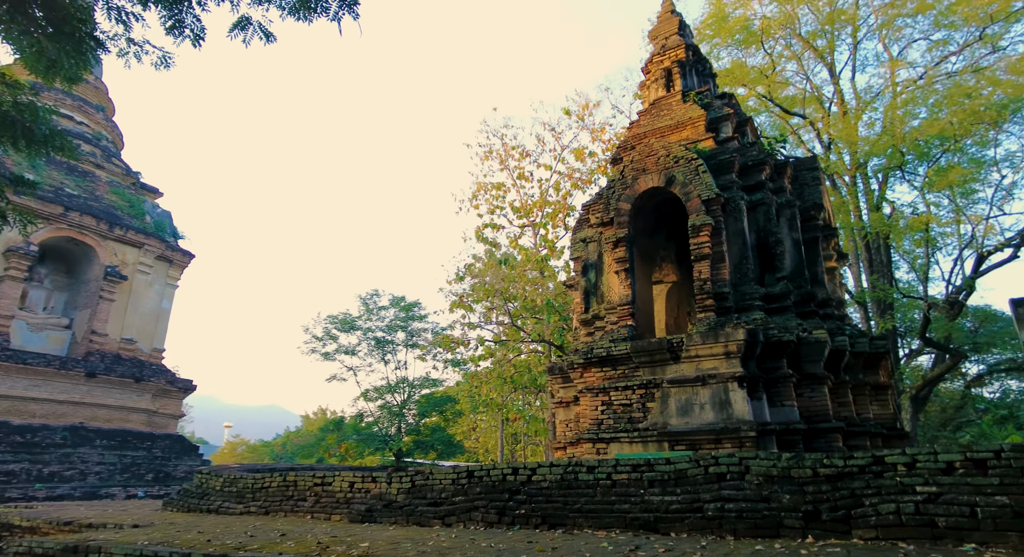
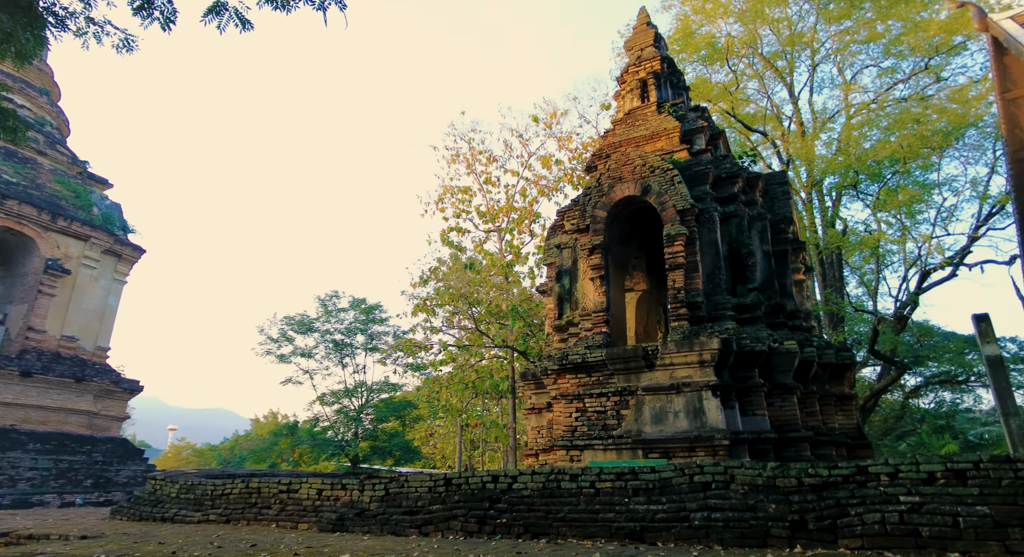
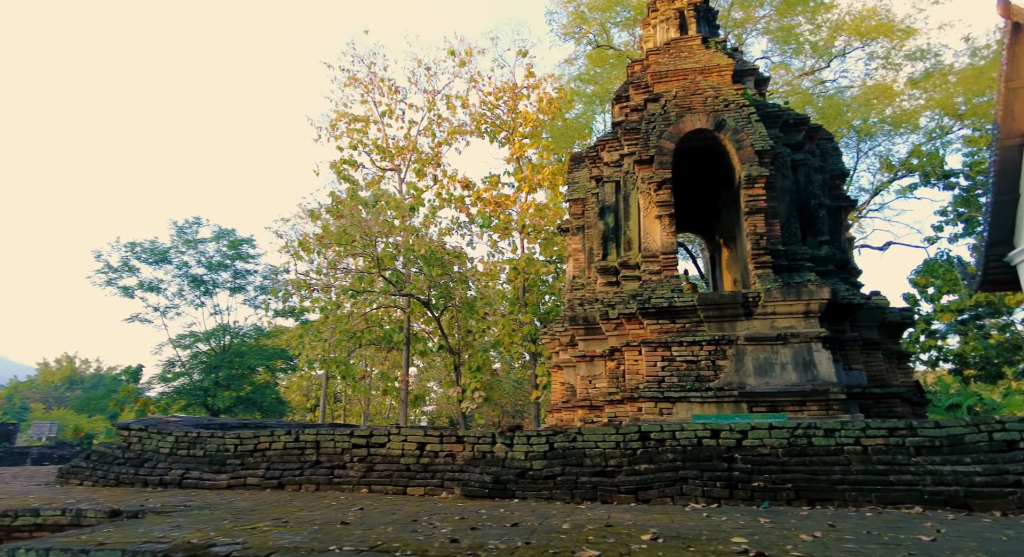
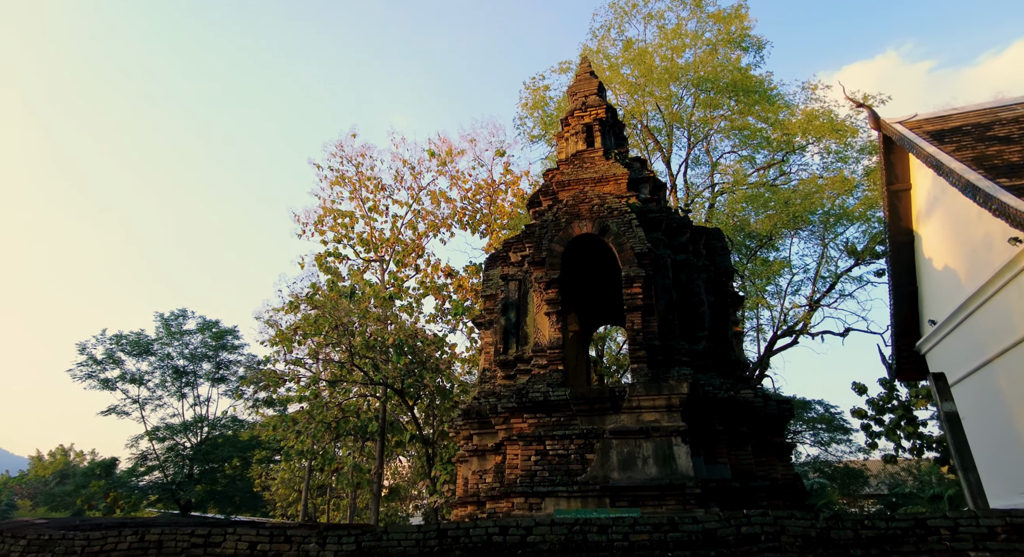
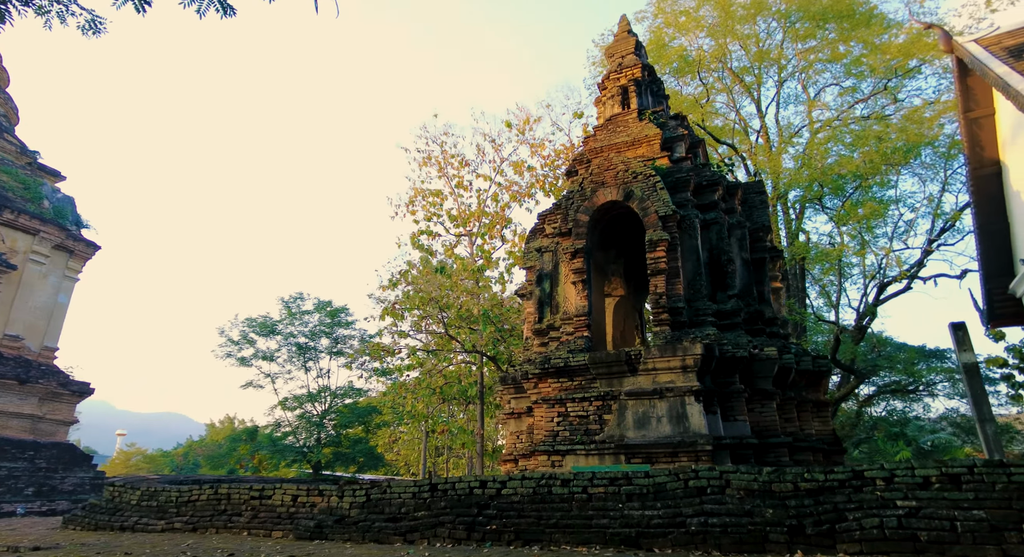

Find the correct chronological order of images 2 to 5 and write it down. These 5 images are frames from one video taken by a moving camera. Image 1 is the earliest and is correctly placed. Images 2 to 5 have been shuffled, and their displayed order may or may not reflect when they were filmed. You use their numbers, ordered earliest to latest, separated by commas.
2, 5, 4, 3
